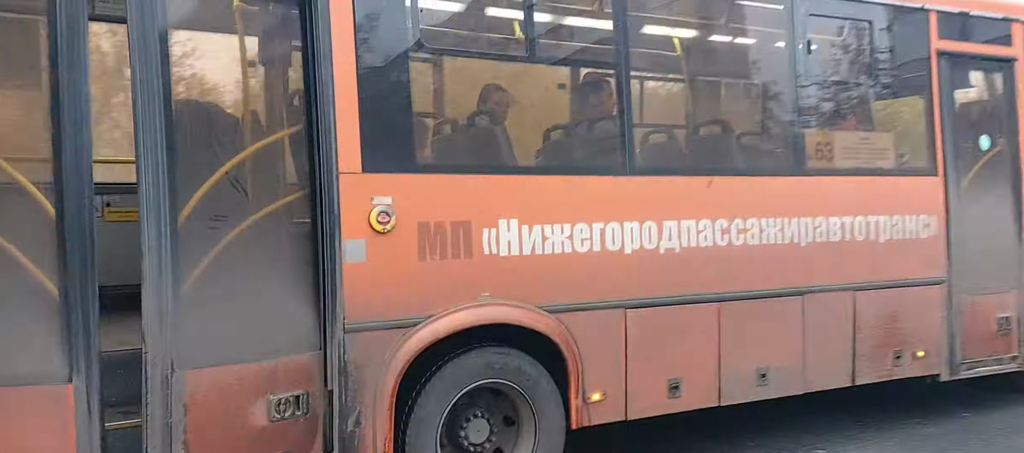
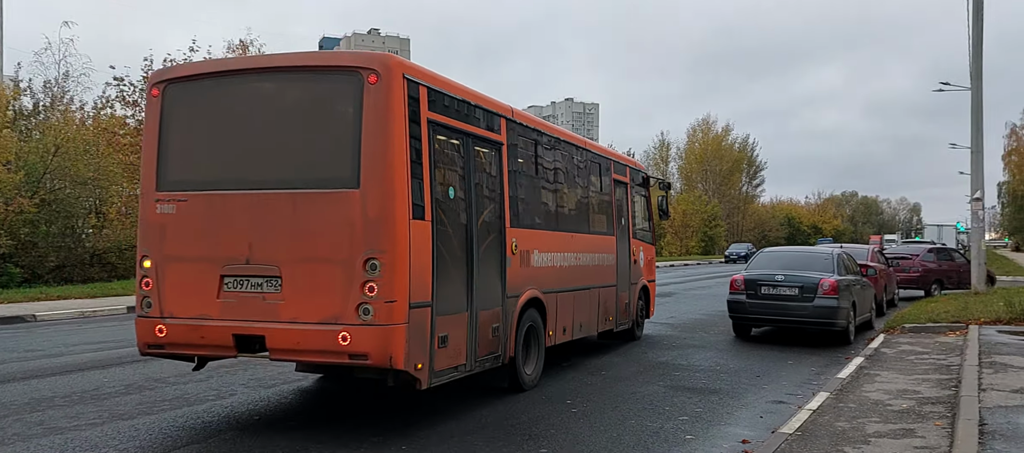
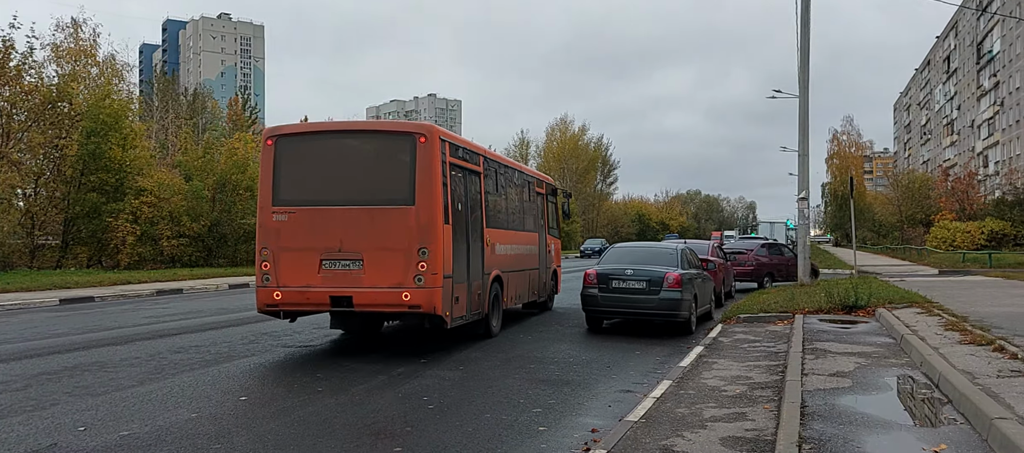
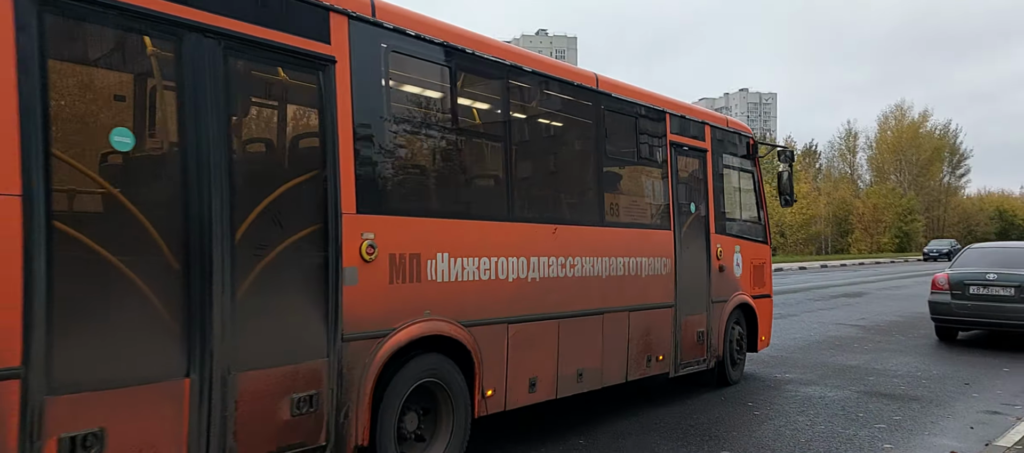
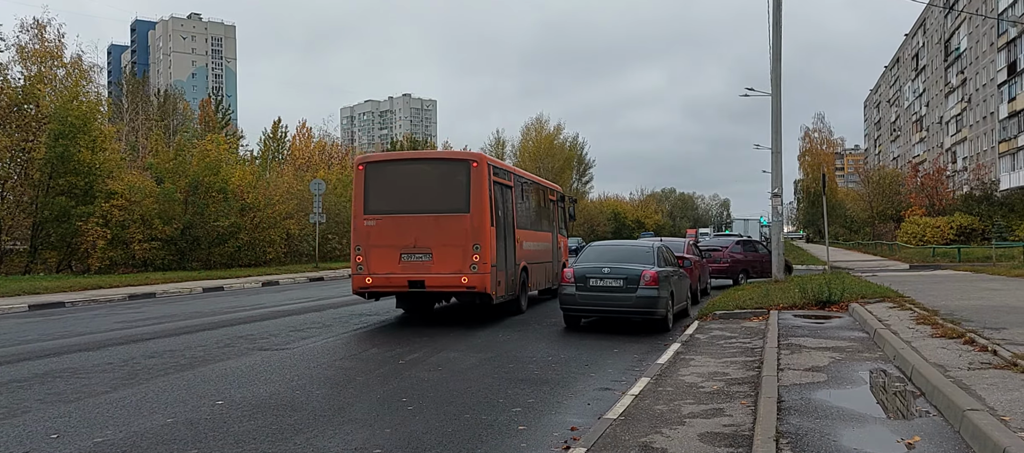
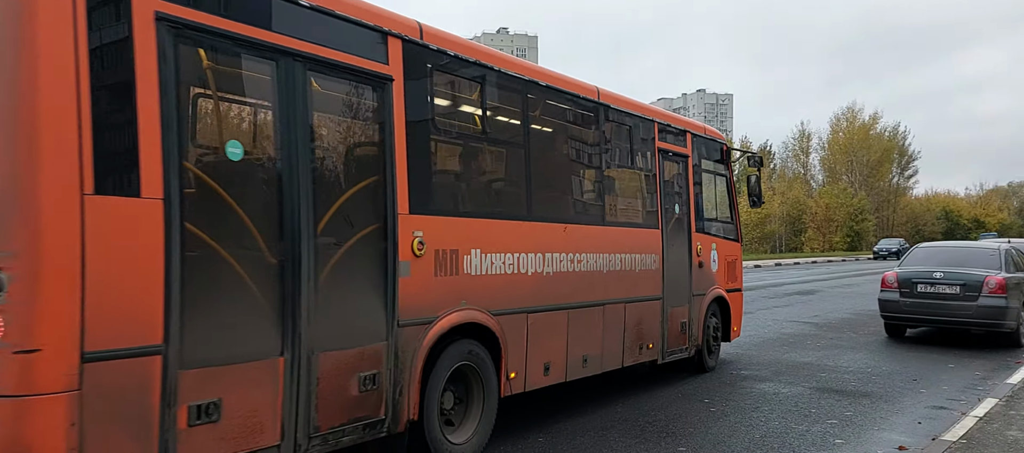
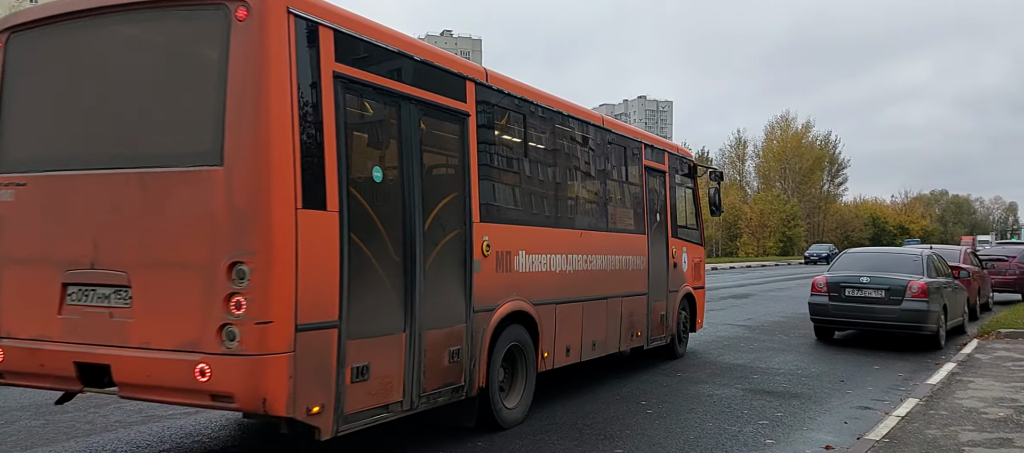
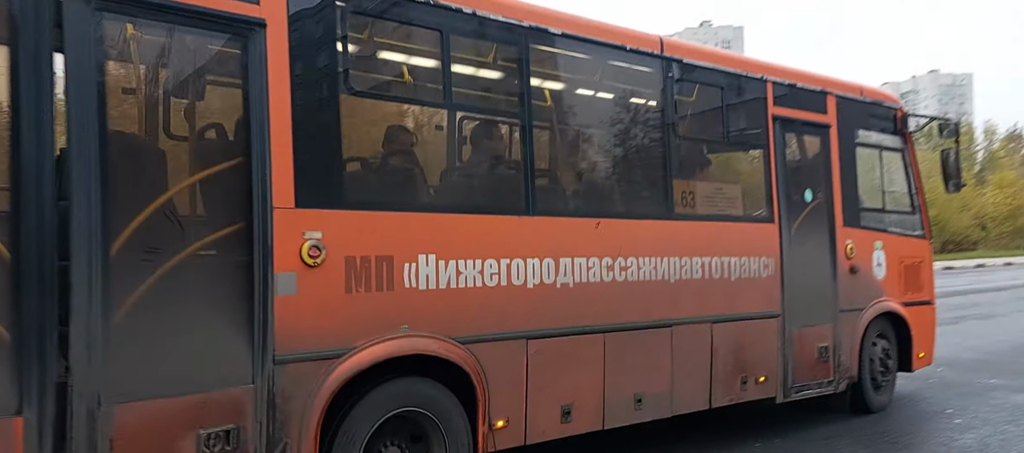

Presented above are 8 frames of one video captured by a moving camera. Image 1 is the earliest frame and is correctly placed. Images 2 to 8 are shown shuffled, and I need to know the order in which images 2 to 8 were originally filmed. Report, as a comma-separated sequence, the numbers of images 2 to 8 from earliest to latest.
8, 4, 6, 7, 2, 3, 5
